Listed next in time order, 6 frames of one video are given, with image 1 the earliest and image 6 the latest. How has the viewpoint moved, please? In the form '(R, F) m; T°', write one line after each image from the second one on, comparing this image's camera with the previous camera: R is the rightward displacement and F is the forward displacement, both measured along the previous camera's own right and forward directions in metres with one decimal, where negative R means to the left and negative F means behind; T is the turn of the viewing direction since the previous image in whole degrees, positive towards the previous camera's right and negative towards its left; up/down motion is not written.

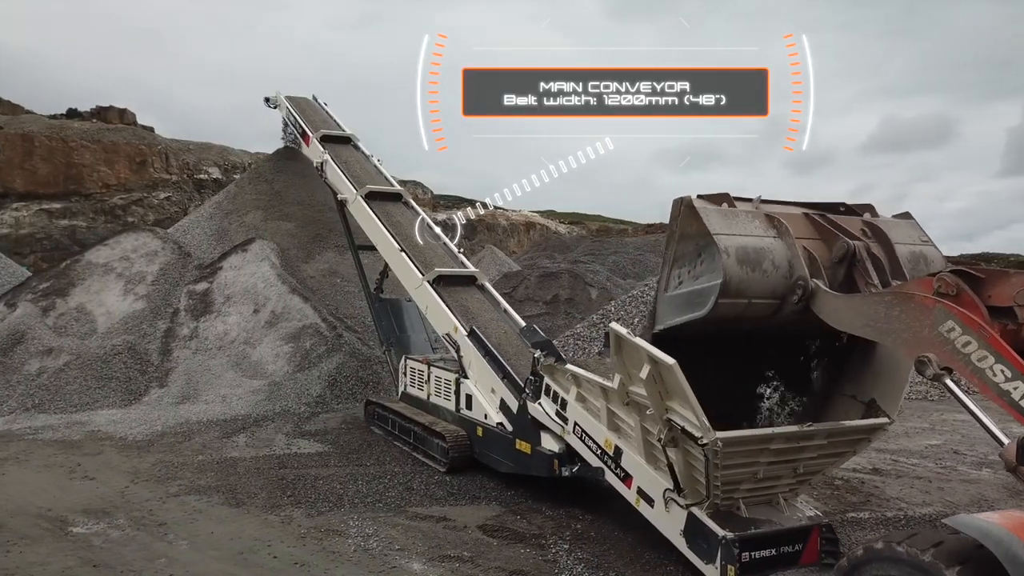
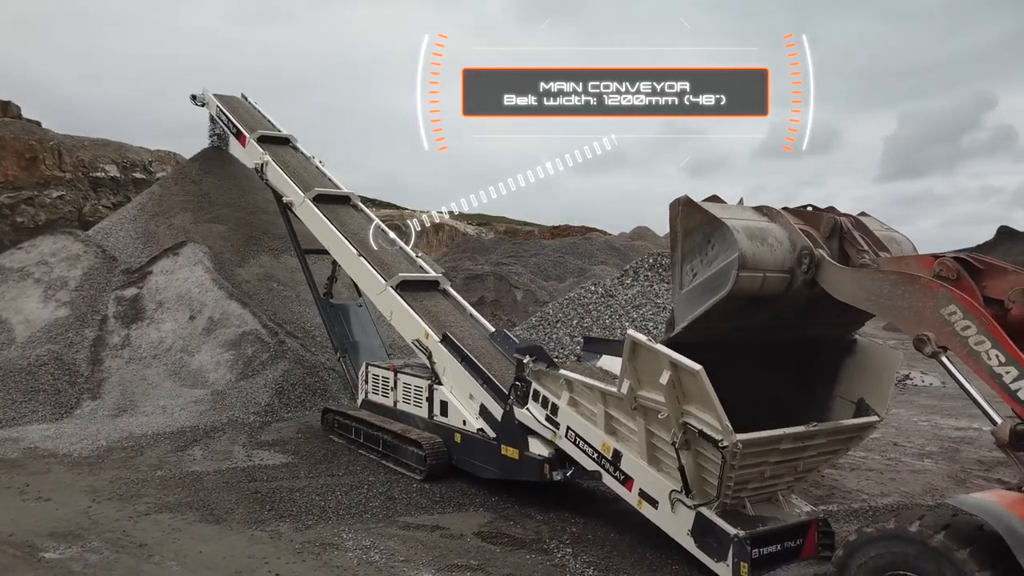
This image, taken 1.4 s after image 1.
(-0.5, 0.0) m; +7°
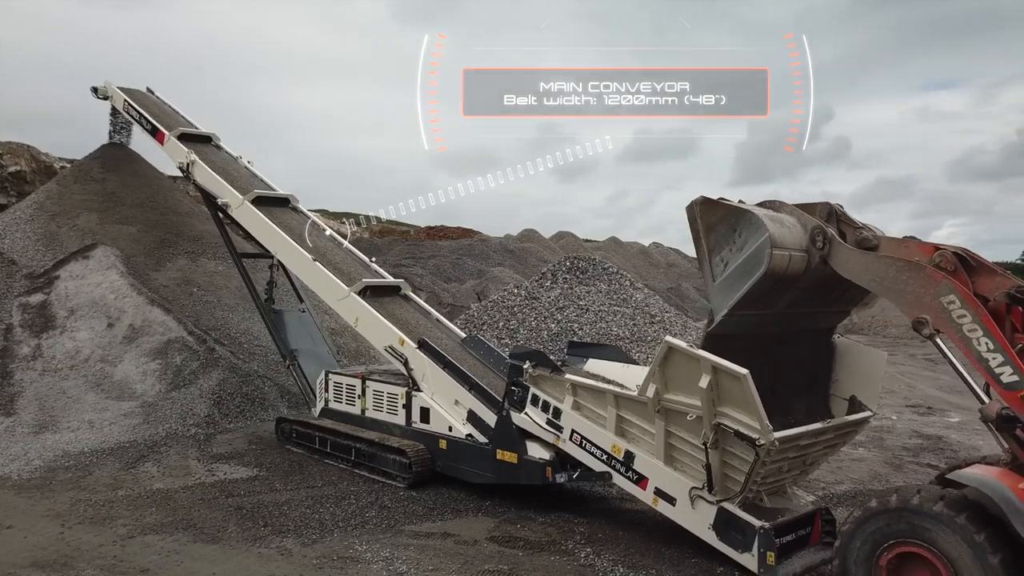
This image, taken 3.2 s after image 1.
(-0.8, 0.0) m; +9°
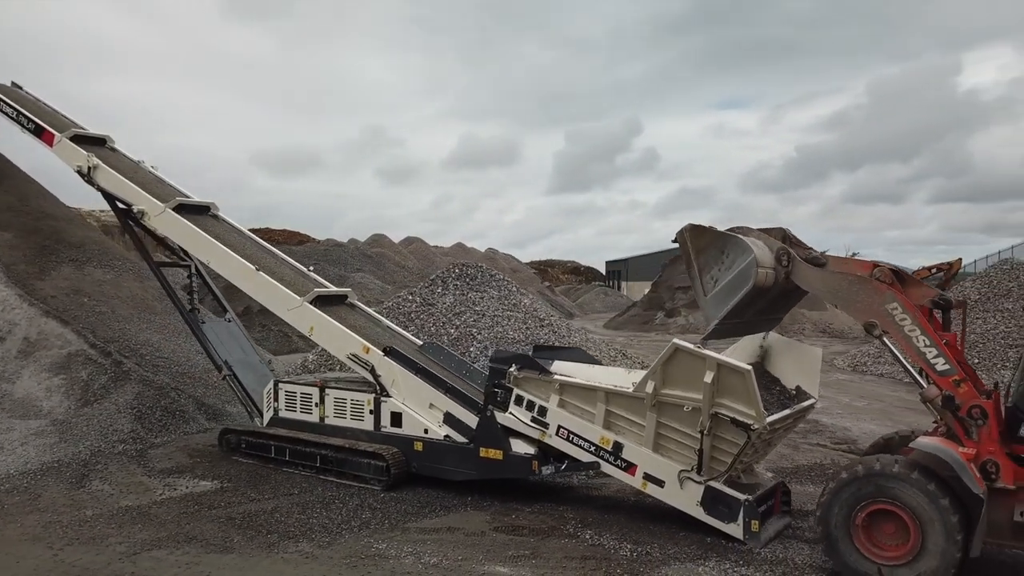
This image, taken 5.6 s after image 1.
(-1.1, -0.3) m; +13°
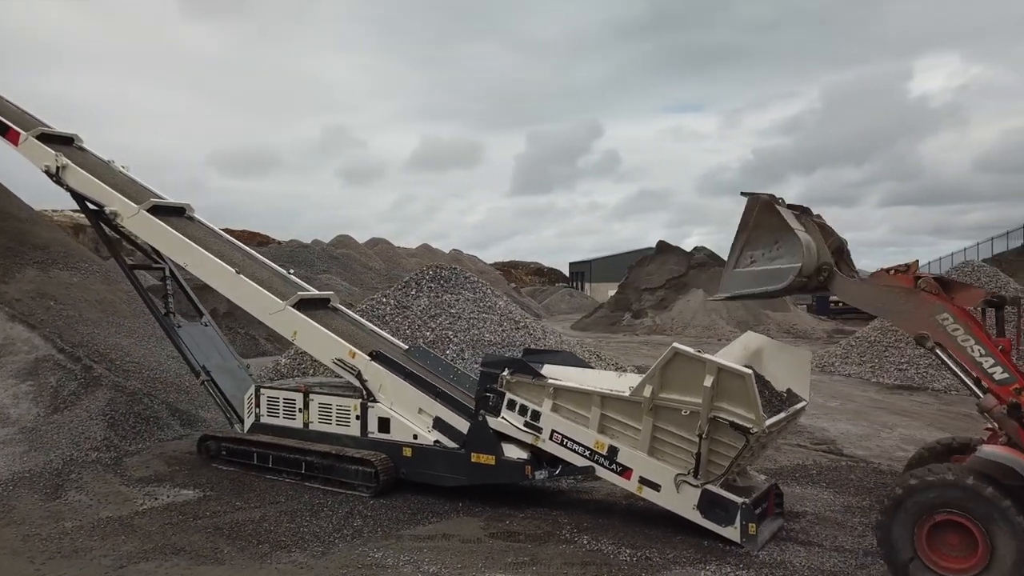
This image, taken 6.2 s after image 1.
(-0.2, 0.0) m; +3°
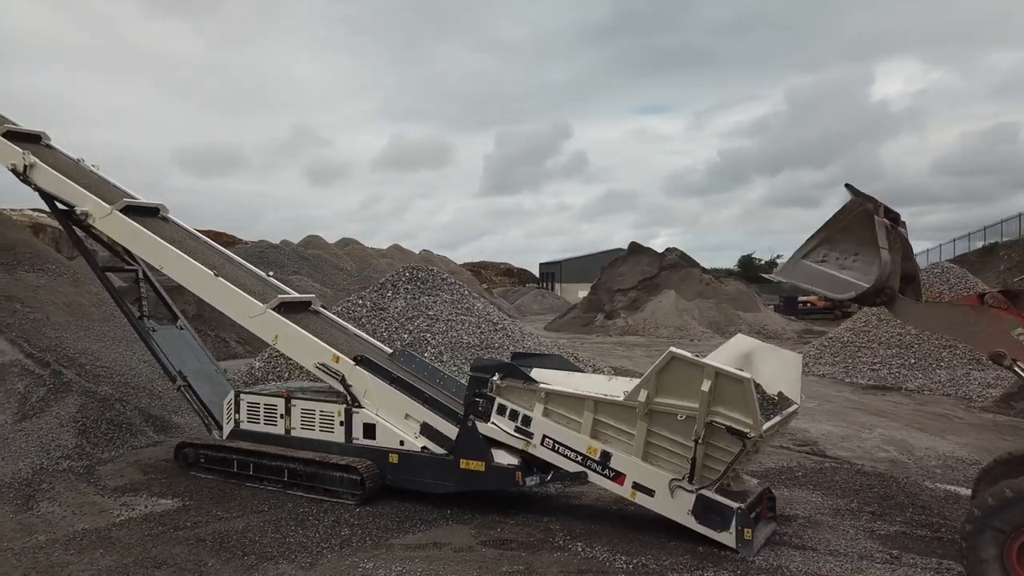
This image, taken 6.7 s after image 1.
(-0.1, +0.1) m; +2°
